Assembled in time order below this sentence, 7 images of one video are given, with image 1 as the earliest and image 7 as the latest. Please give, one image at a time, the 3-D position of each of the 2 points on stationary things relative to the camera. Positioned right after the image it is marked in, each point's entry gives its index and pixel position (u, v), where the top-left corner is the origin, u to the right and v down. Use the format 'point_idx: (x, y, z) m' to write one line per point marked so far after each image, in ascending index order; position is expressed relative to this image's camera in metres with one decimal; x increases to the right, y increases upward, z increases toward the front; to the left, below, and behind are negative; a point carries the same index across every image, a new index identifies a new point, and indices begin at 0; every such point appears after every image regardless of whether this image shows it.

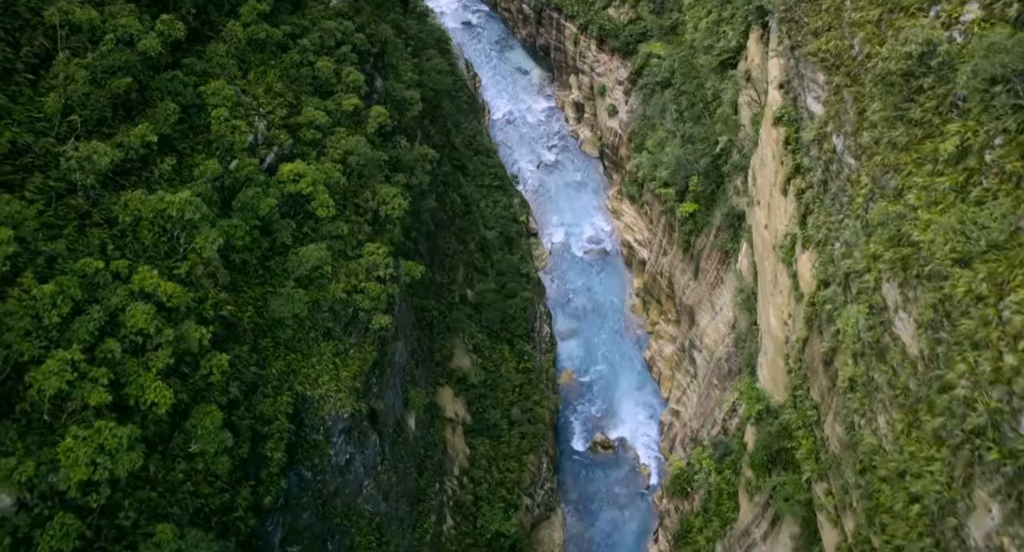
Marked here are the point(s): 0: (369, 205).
0: (-2.8, +1.4, +15.7) m
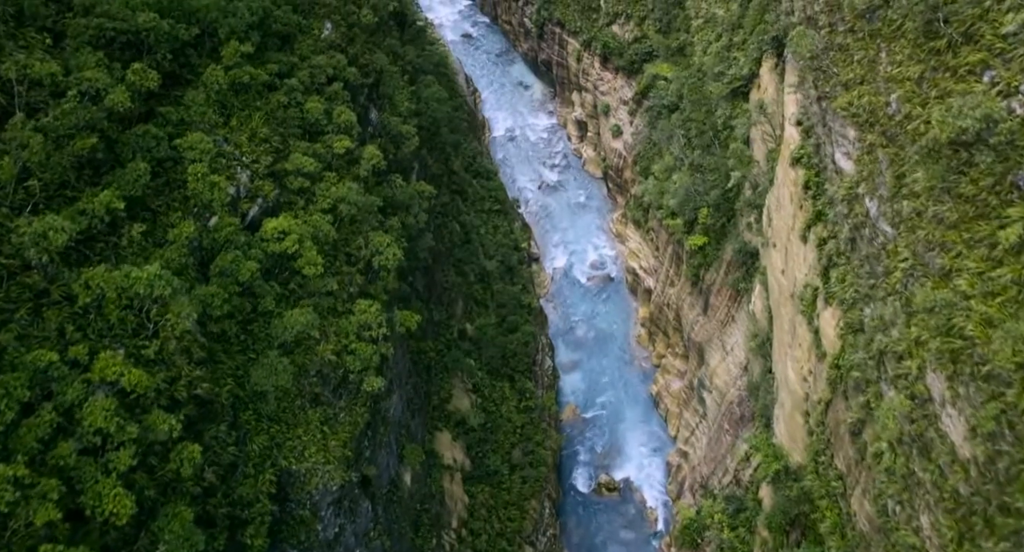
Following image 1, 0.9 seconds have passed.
0: (-2.7, +0.4, +14.7) m
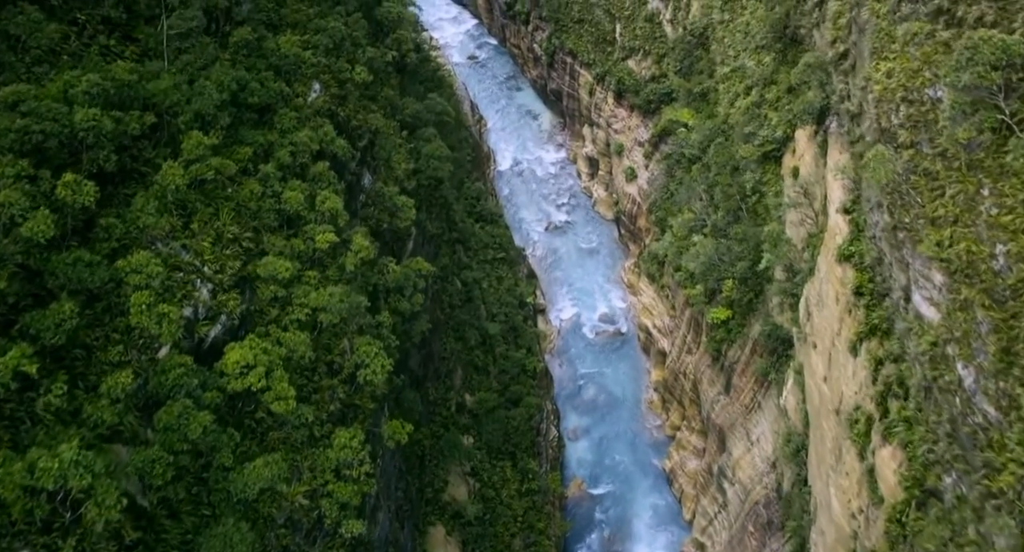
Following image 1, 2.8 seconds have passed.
0: (-2.6, -1.4, +12.7) m
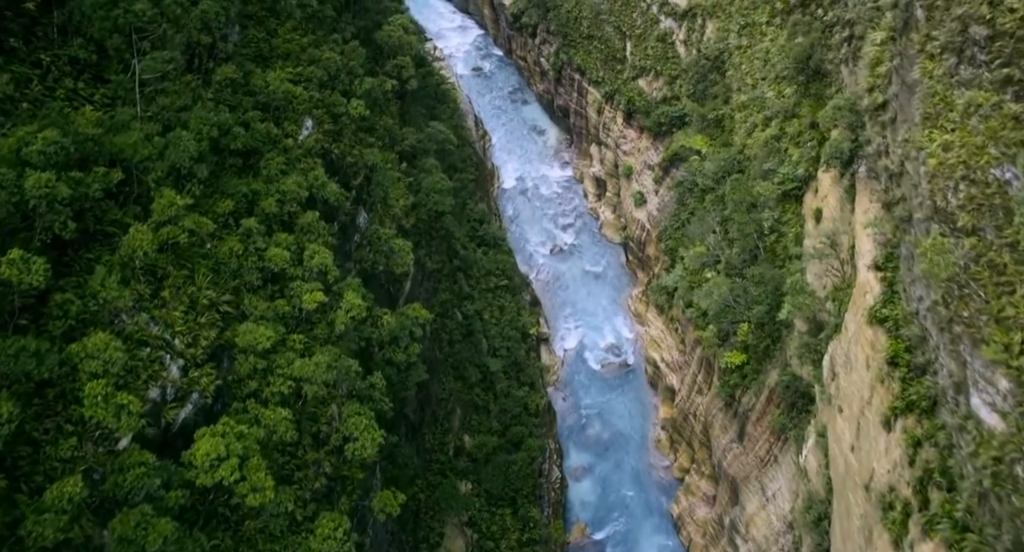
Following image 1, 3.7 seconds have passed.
0: (-2.6, -2.3, +11.6) m
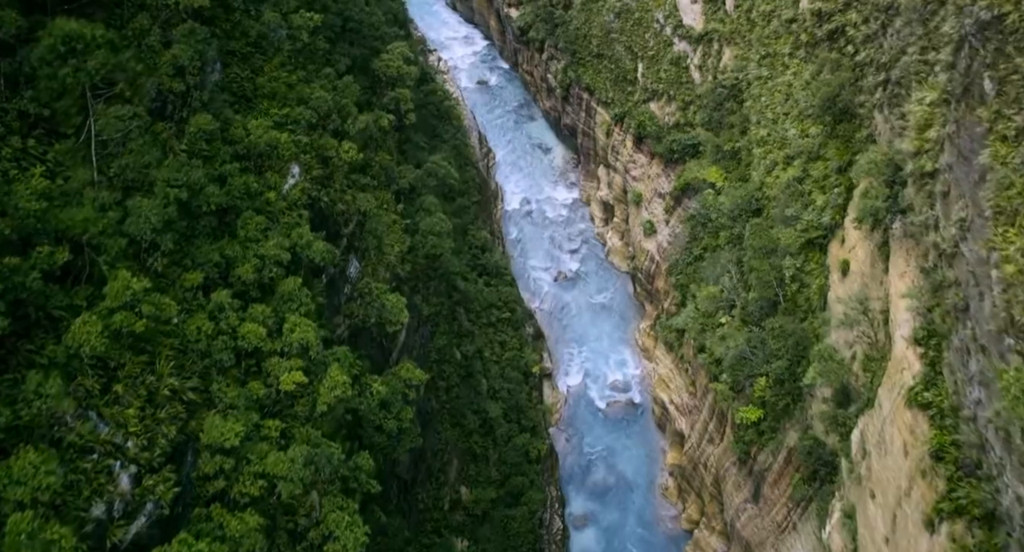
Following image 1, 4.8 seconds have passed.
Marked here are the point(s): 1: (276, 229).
0: (-2.6, -3.3, +10.4) m
1: (-3.4, +0.8, +12.0) m
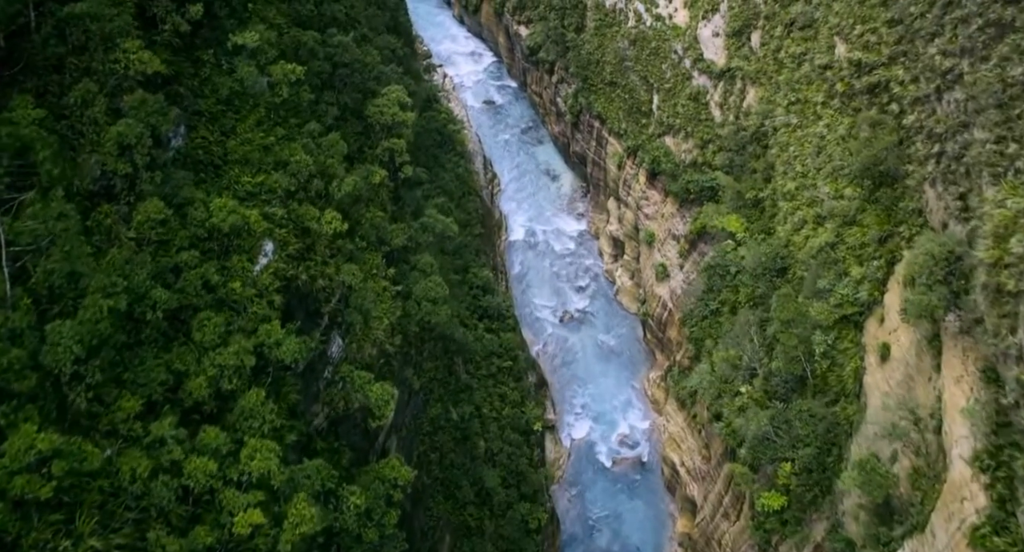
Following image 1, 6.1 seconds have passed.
0: (-2.7, -4.6, +8.7) m
1: (-3.4, -0.6, +10.3) m
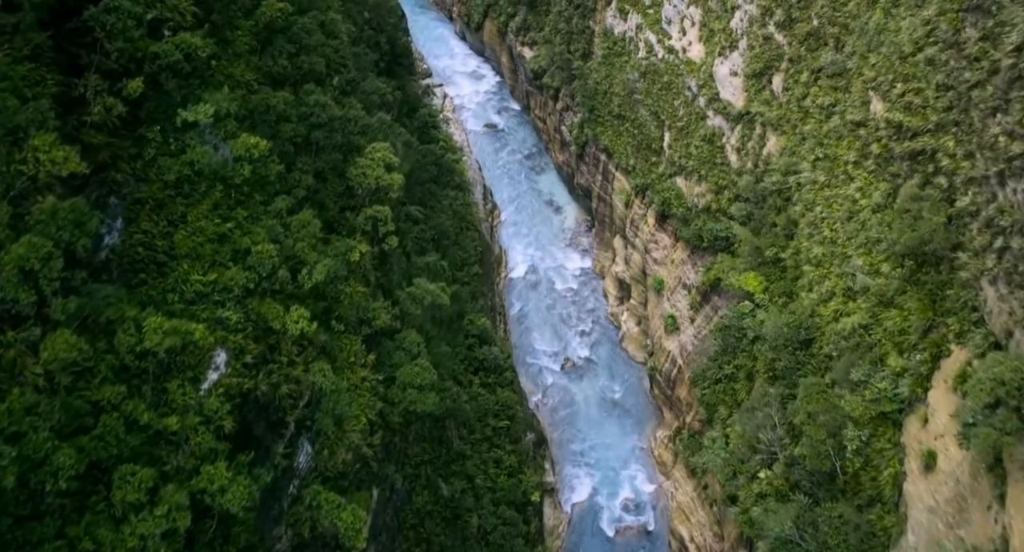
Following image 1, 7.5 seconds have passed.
0: (-2.8, -6.1, +7.0) m
1: (-3.5, -2.0, +8.6) m
